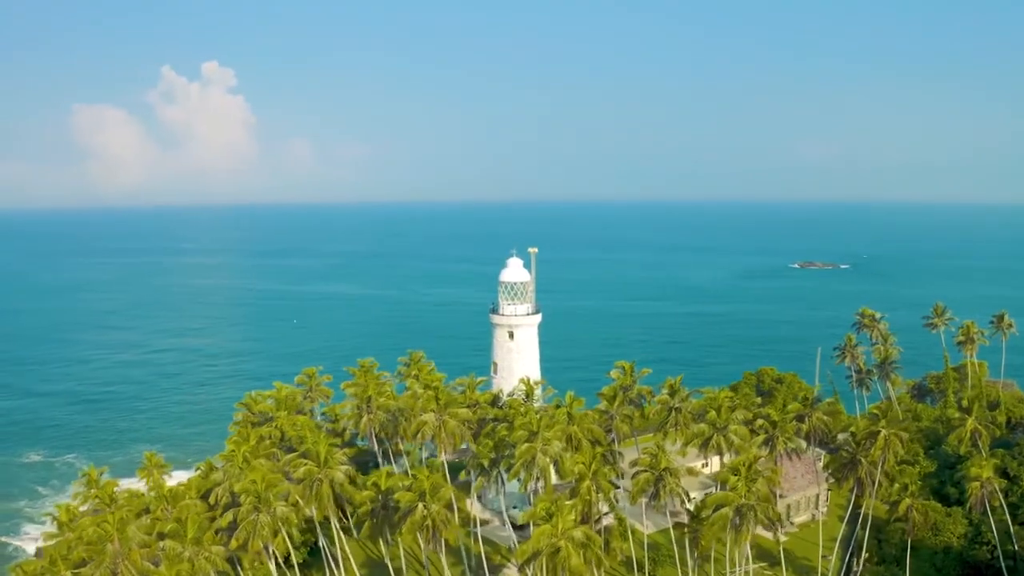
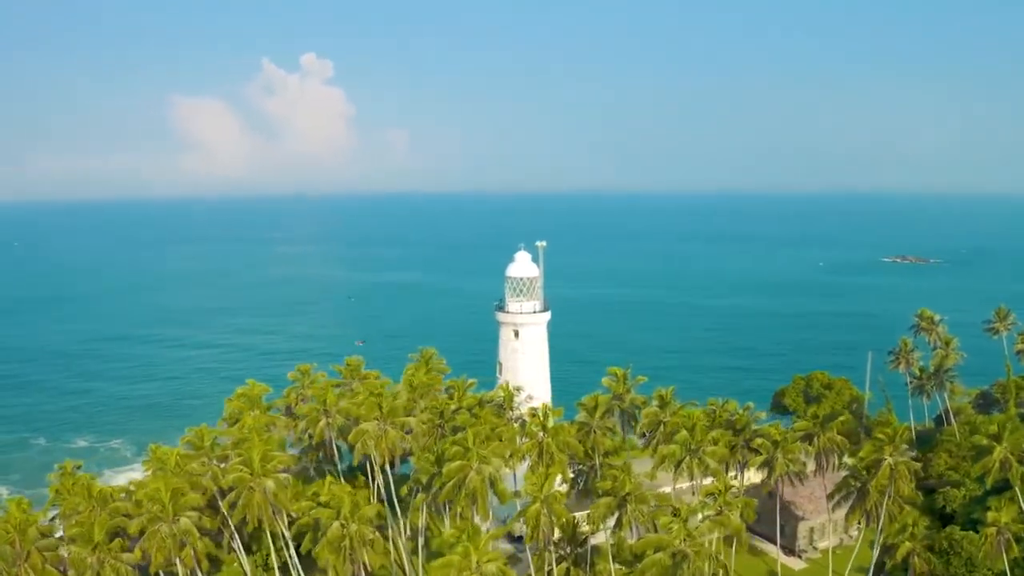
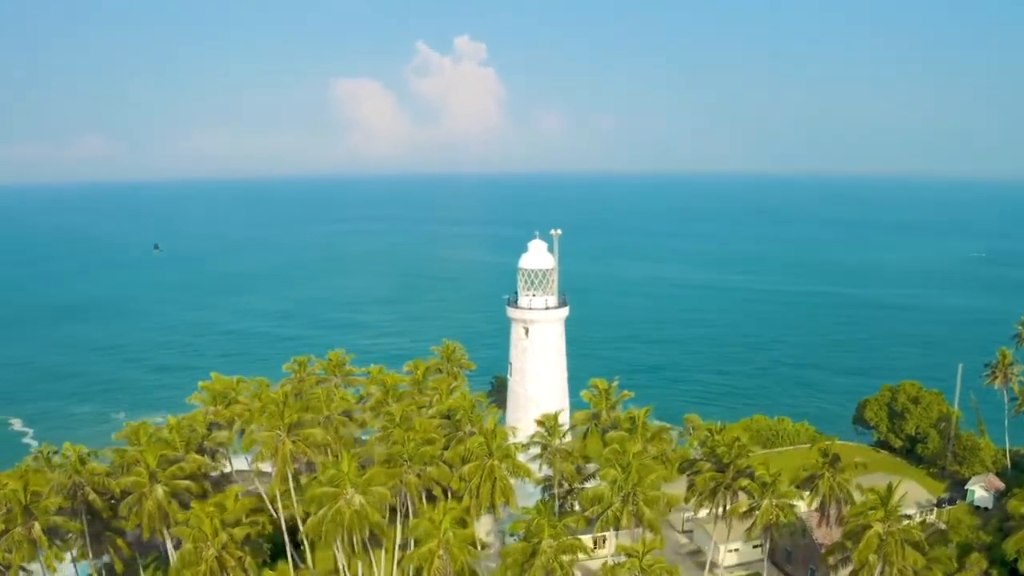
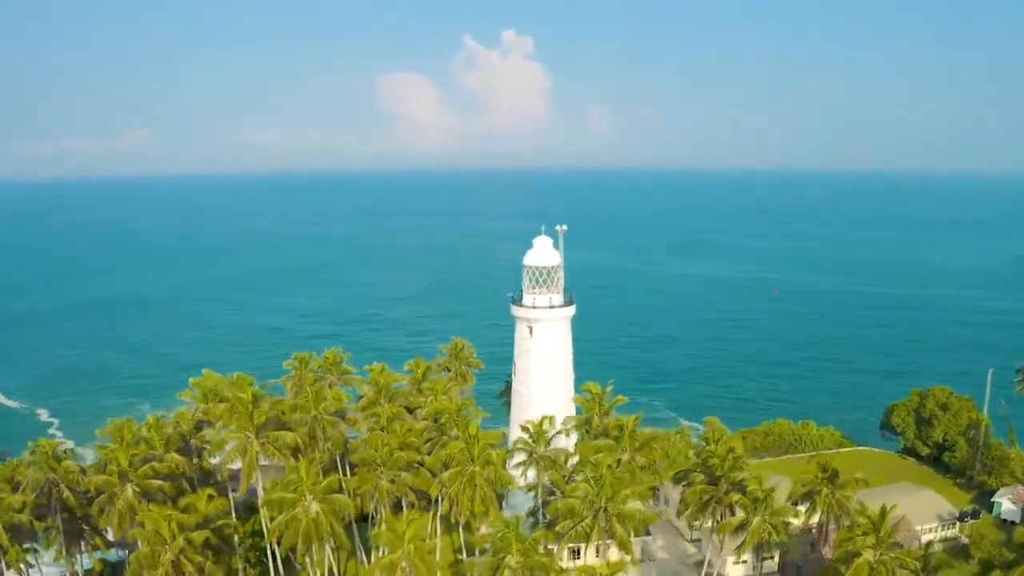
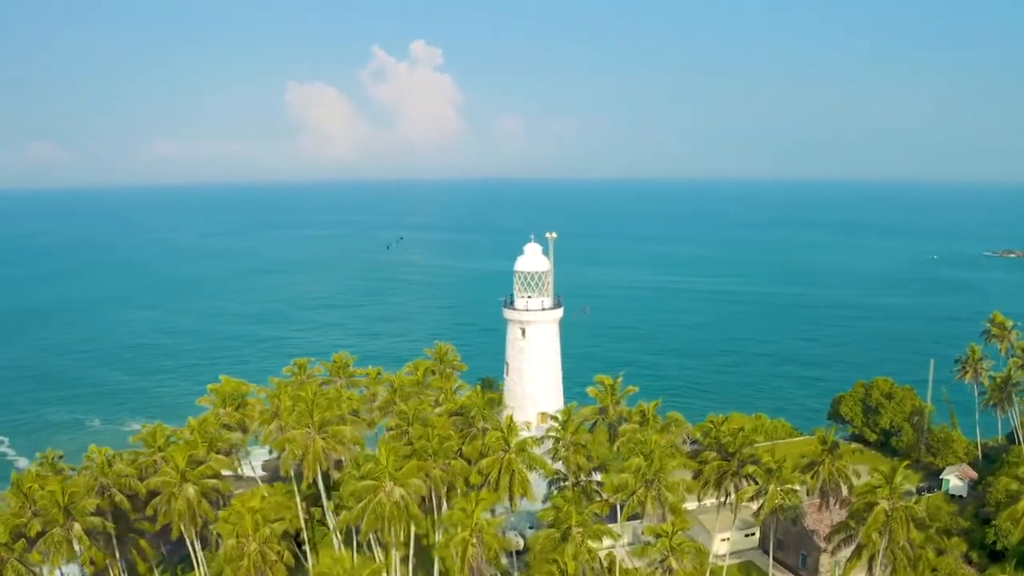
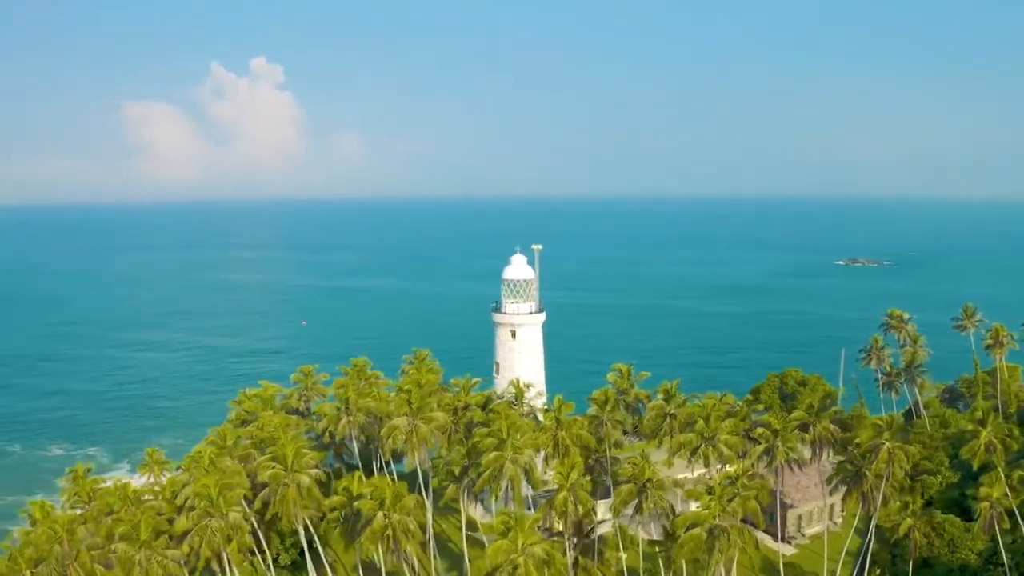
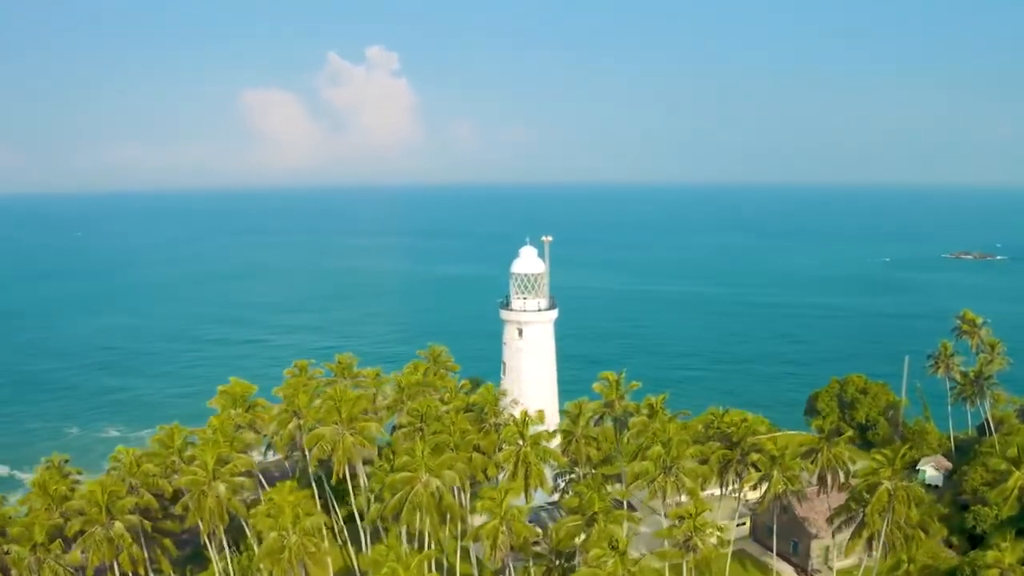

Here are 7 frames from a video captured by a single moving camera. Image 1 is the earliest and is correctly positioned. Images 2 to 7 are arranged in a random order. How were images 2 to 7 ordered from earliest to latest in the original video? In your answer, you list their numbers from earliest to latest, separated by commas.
6, 2, 7, 5, 3, 4
